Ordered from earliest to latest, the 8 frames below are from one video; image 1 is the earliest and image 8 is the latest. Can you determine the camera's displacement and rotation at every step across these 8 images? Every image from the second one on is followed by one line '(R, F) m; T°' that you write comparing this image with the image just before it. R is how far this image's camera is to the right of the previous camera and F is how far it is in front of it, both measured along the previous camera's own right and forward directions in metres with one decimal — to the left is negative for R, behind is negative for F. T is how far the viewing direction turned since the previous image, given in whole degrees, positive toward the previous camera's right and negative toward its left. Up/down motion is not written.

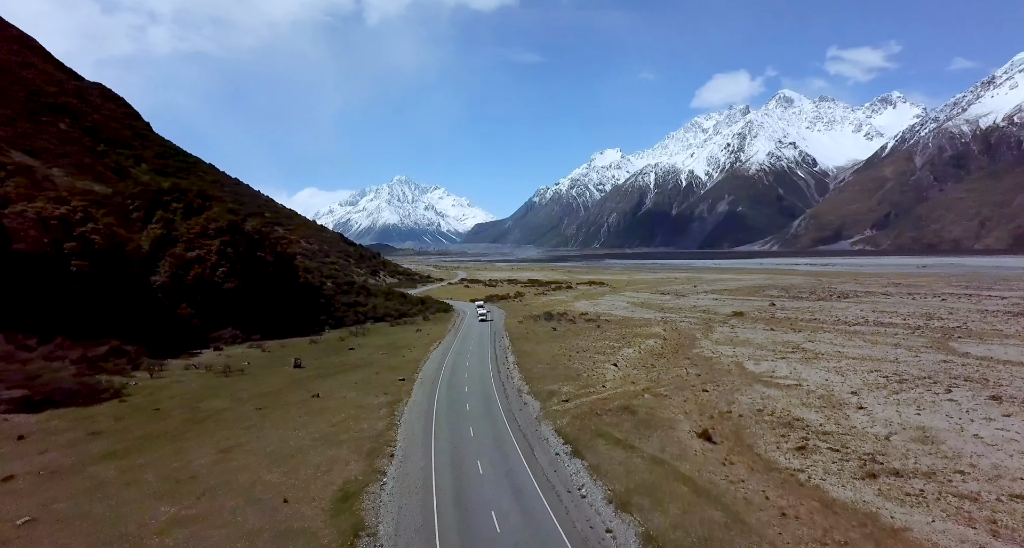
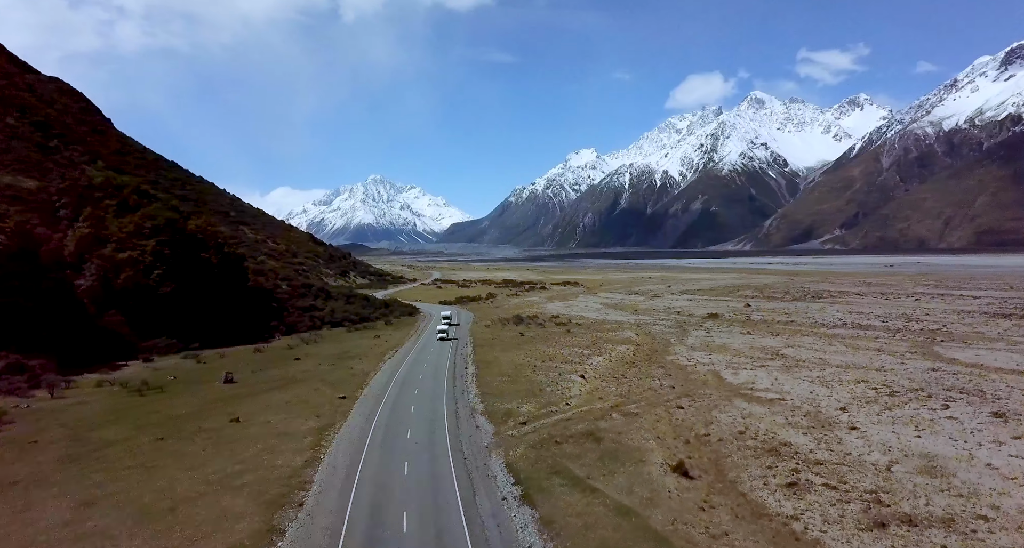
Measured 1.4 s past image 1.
(+1.3, +3.9) m; +2°
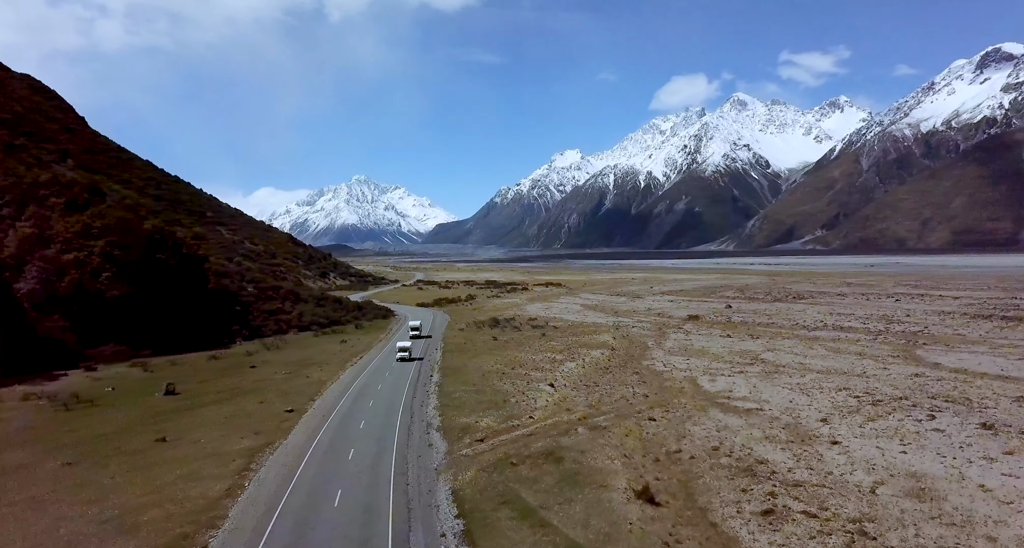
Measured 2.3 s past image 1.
(+1.4, +2.2) m; +1°
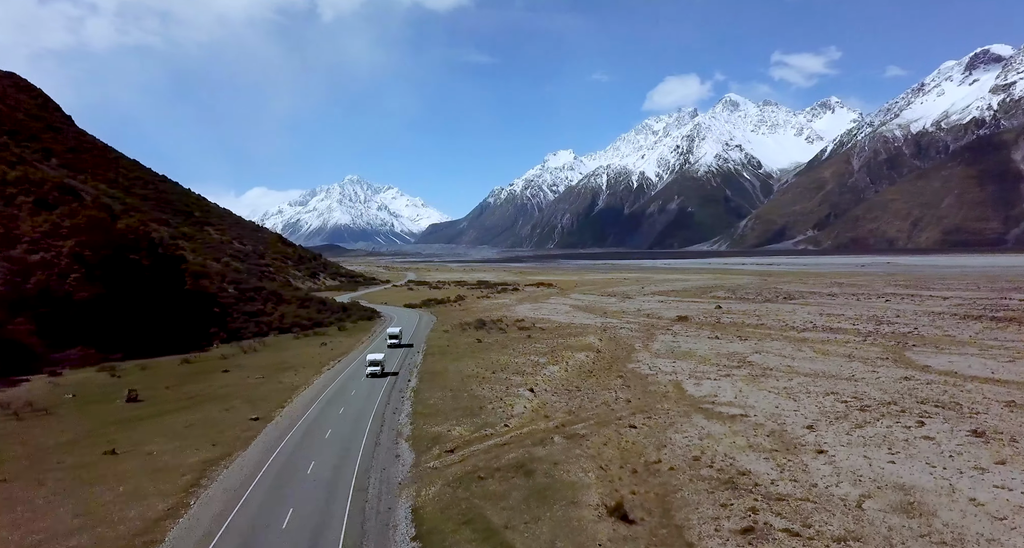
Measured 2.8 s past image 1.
(+1.0, +1.2) m; +1°
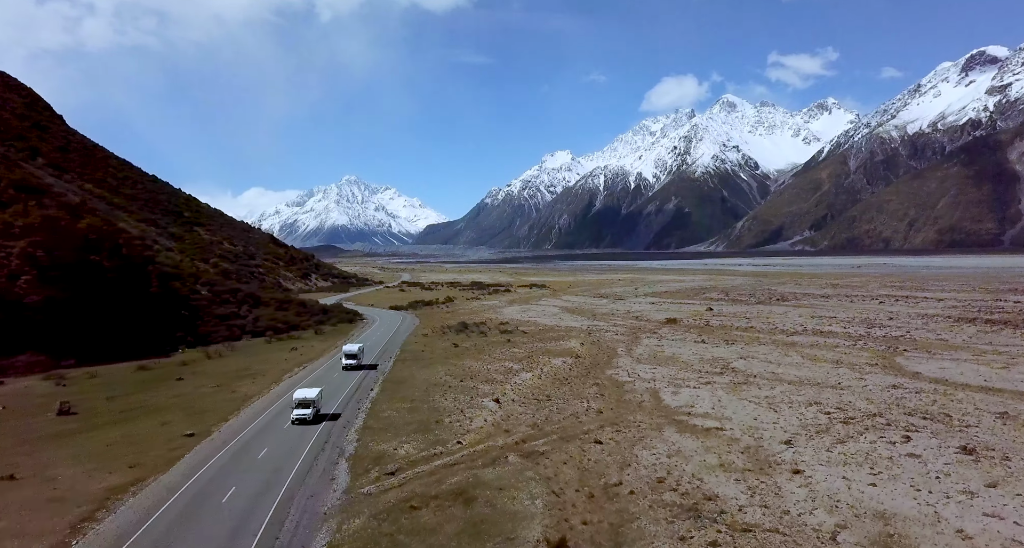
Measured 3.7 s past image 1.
(+2.0, +2.1) m; 0°
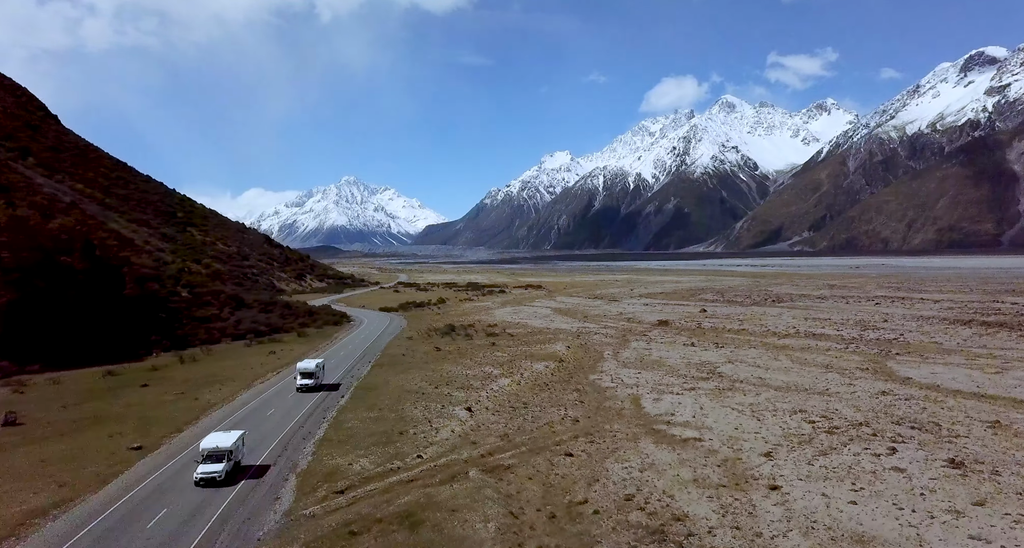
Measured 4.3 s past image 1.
(+1.5, +1.3) m; 0°
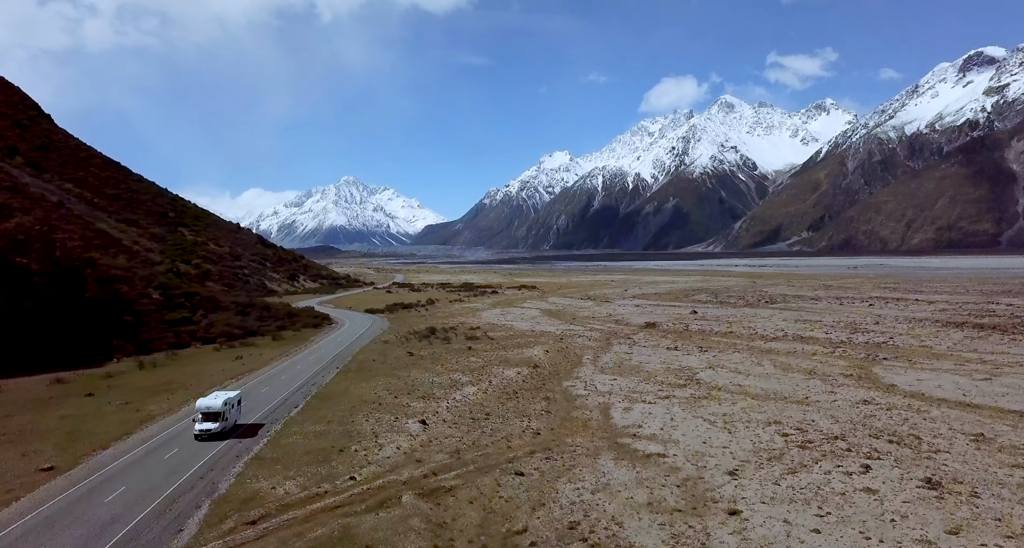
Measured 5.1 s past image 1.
(+2.2, +1.8) m; 0°
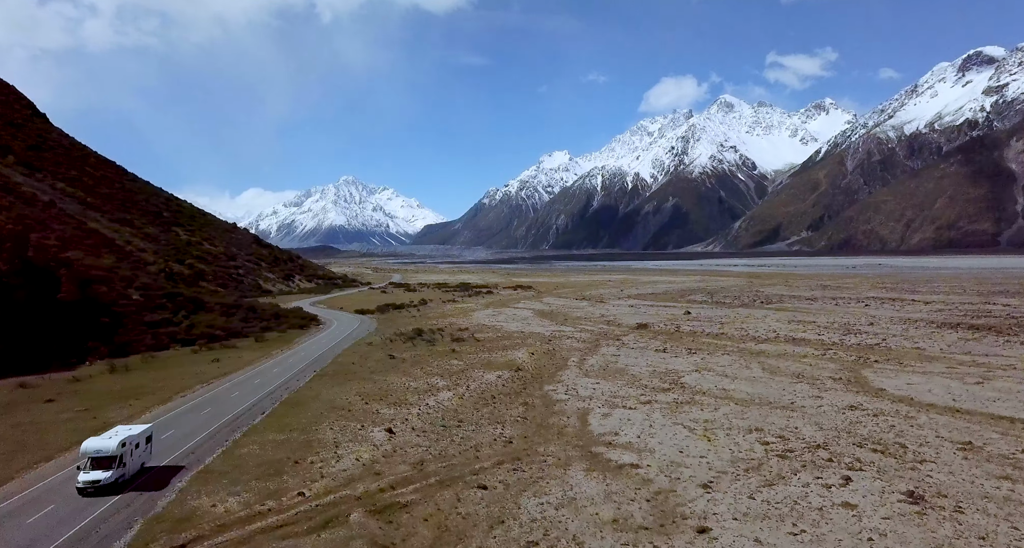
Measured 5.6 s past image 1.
(+1.4, +1.2) m; 0°
